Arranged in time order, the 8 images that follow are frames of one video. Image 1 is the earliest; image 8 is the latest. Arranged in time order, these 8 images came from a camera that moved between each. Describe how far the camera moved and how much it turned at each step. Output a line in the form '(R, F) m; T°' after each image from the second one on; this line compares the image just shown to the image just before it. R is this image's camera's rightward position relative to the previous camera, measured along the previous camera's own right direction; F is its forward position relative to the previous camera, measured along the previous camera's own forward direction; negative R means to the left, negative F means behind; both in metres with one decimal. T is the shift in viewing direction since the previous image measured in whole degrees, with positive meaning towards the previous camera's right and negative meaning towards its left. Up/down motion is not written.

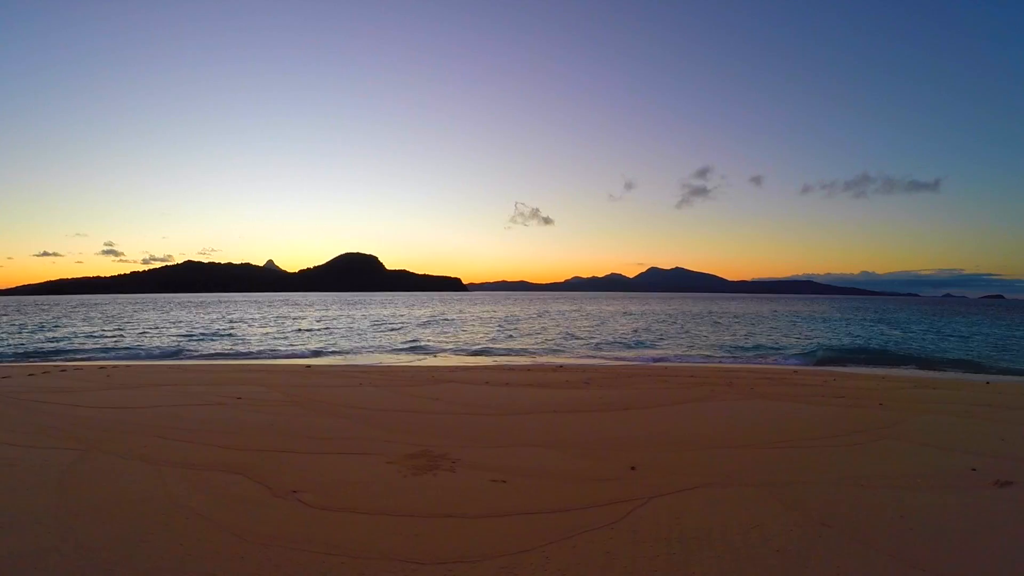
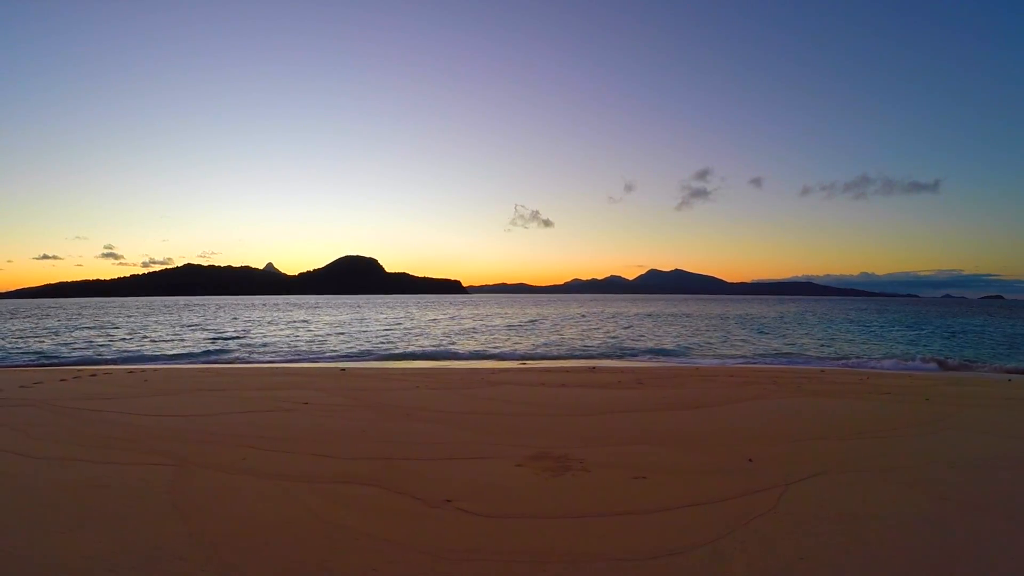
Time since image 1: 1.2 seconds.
(-0.7, -0.1) m; 0°
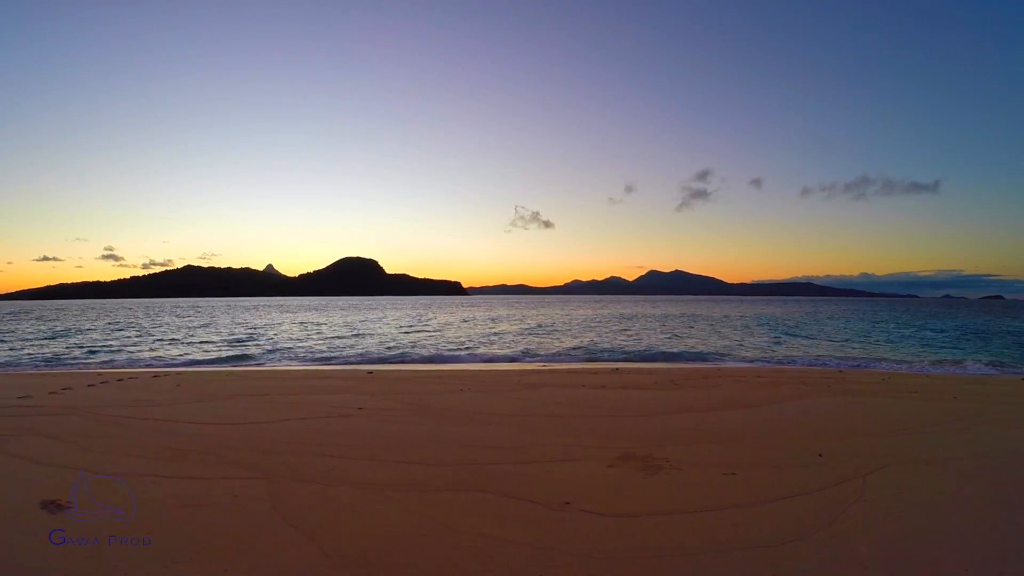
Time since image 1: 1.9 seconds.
(-0.5, -0.1) m; 0°
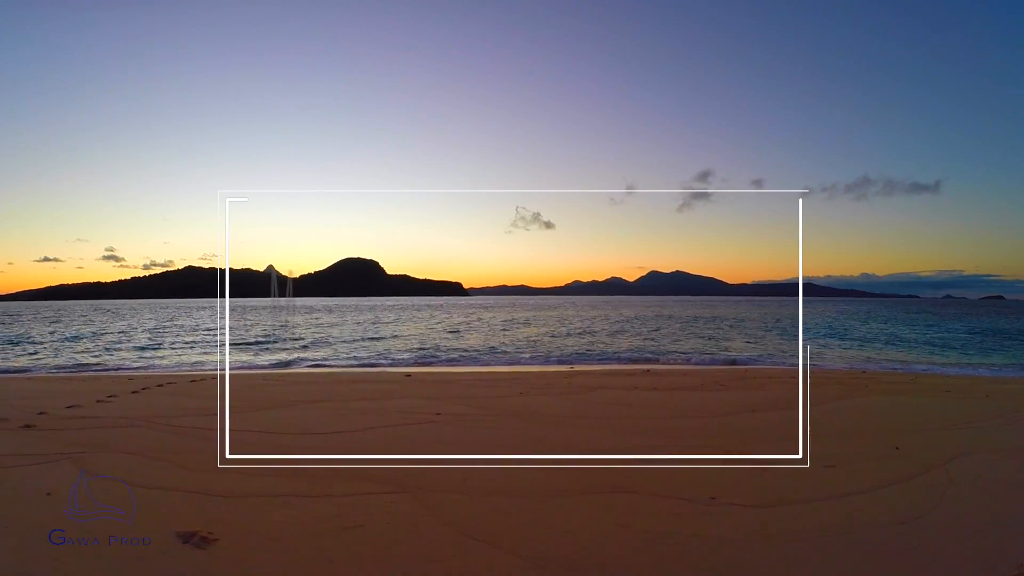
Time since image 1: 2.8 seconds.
(-0.8, -0.1) m; 0°
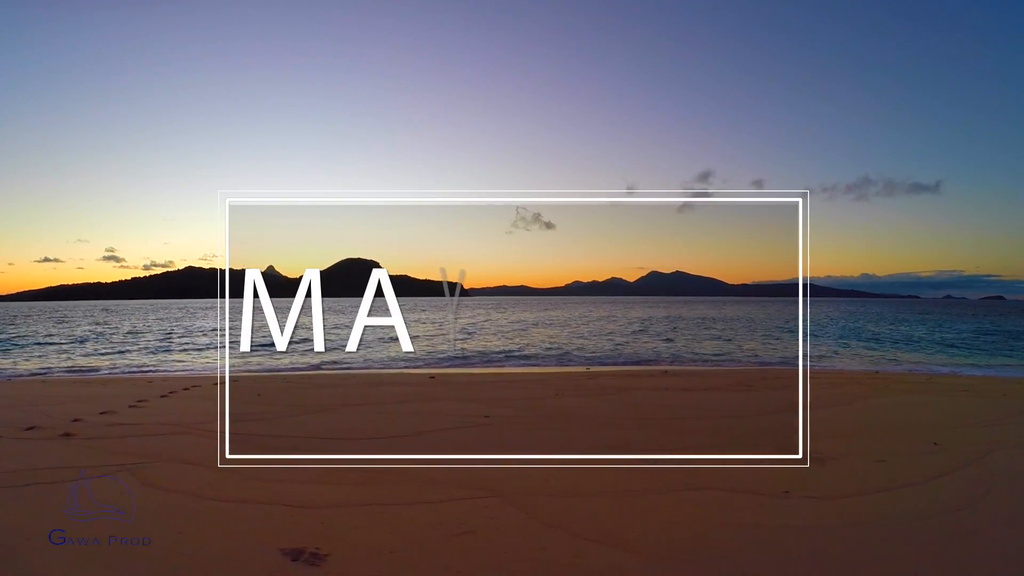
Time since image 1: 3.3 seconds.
(-0.5, 0.0) m; 0°
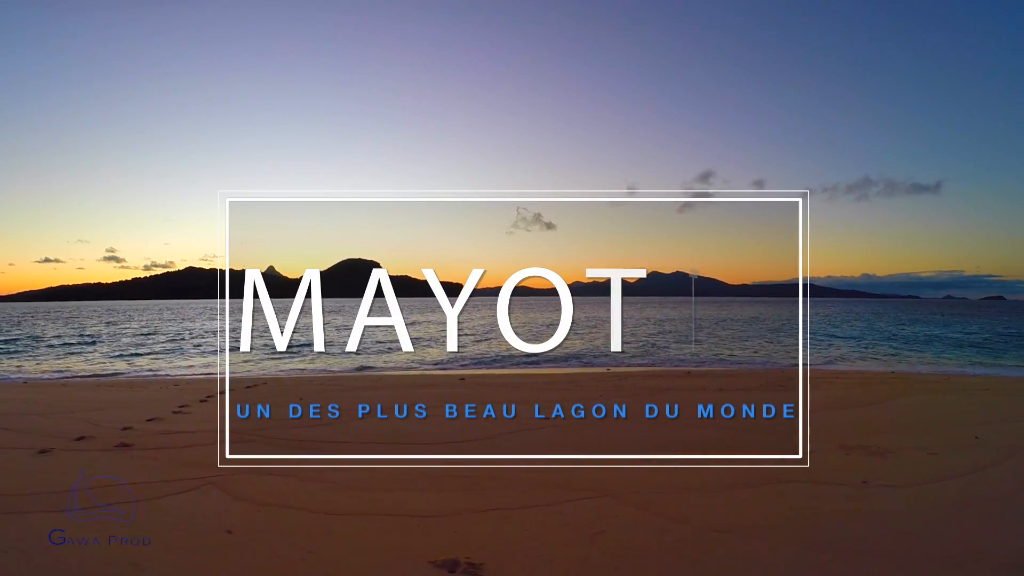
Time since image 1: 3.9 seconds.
(-0.6, -0.1) m; 0°
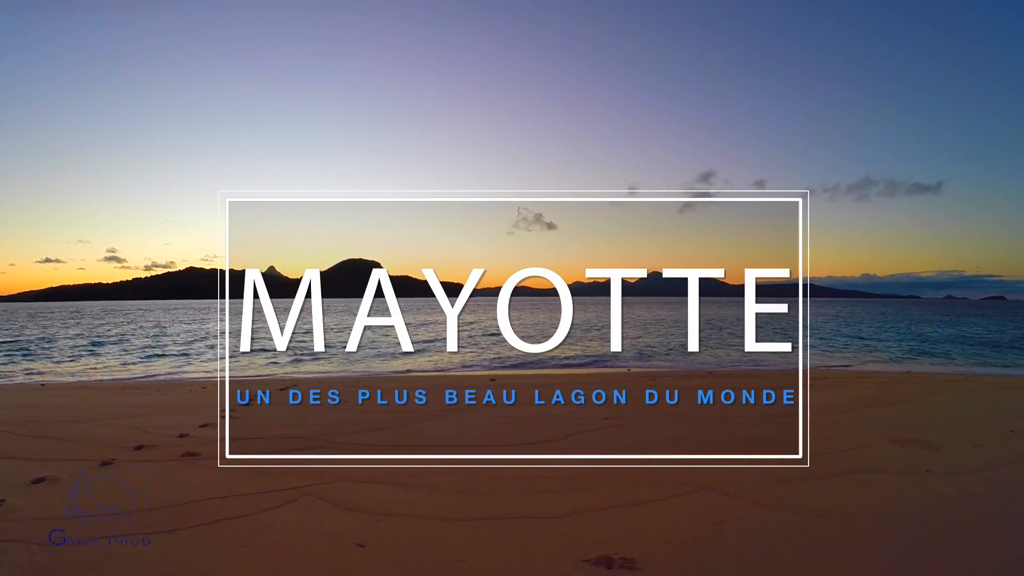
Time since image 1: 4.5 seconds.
(-0.9, -0.1) m; 0°
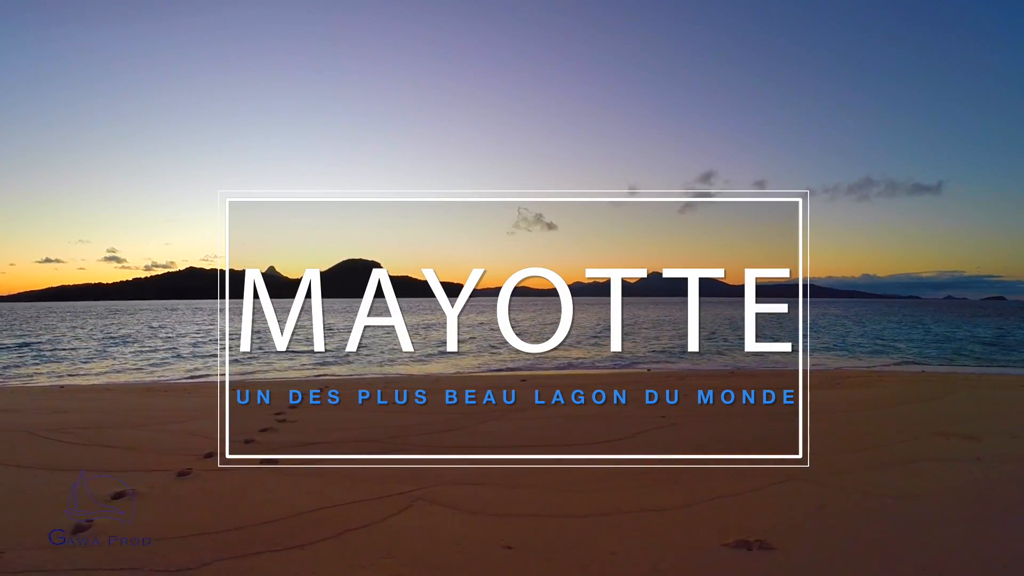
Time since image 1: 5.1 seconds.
(-0.8, 0.0) m; 0°
